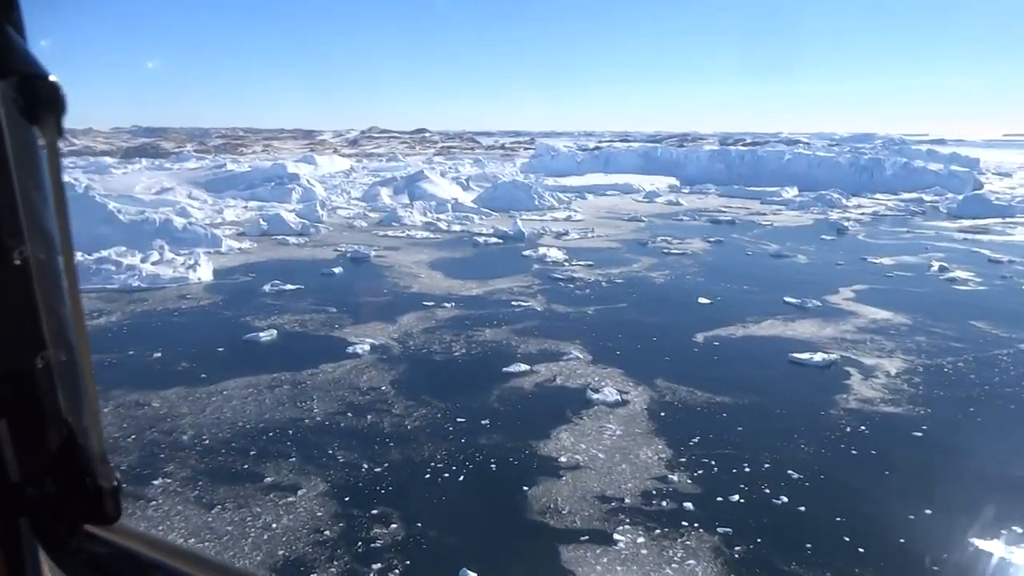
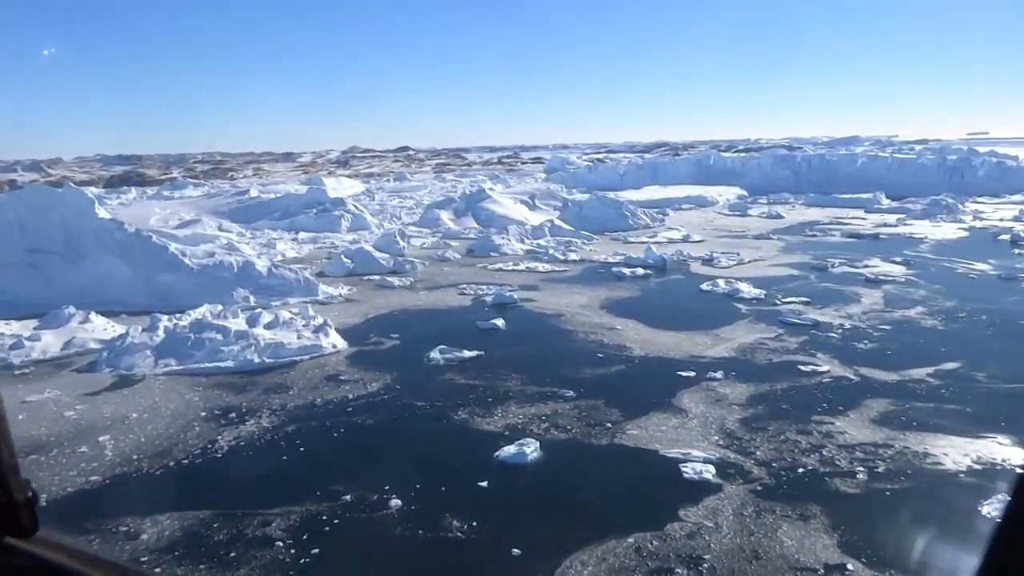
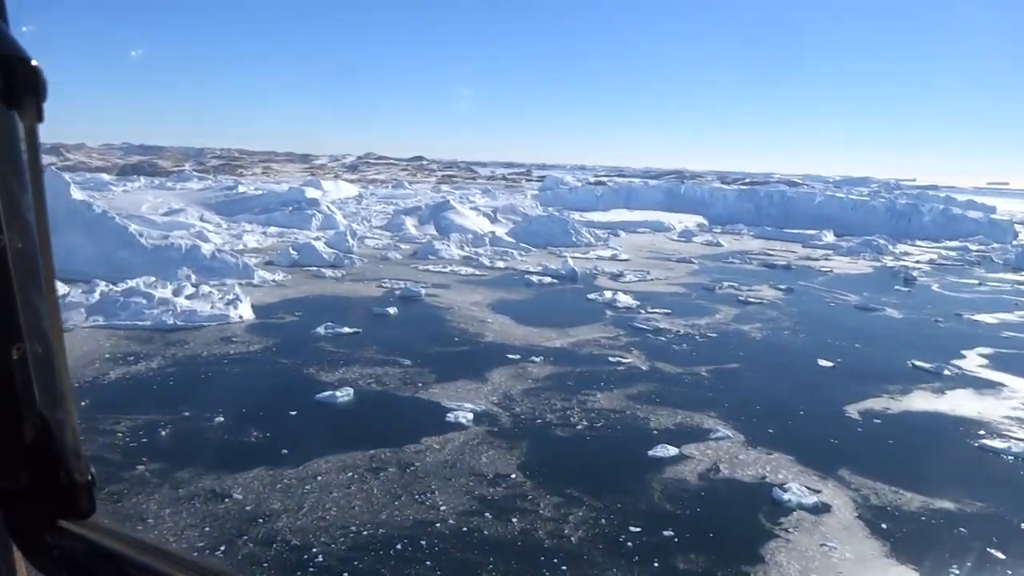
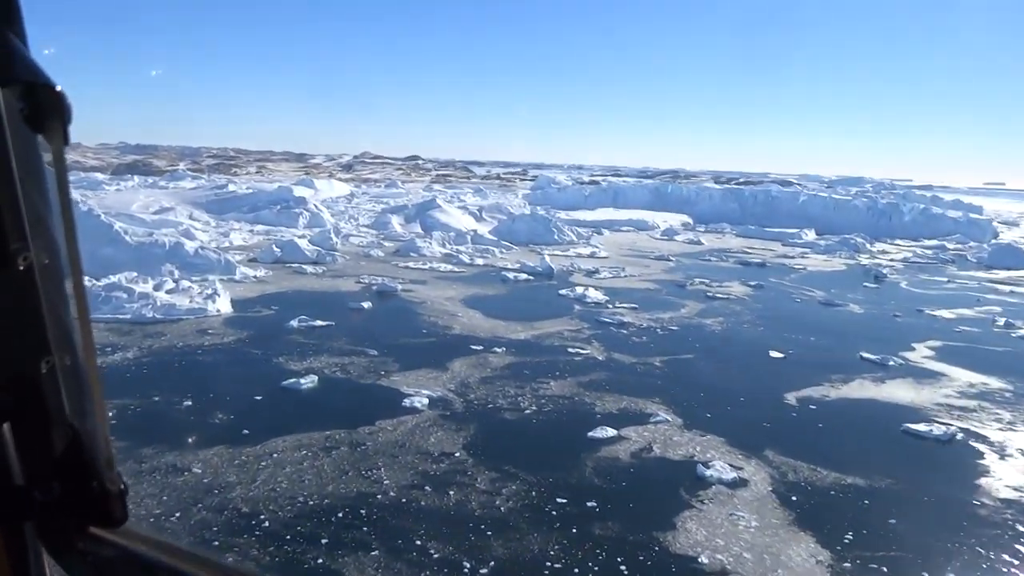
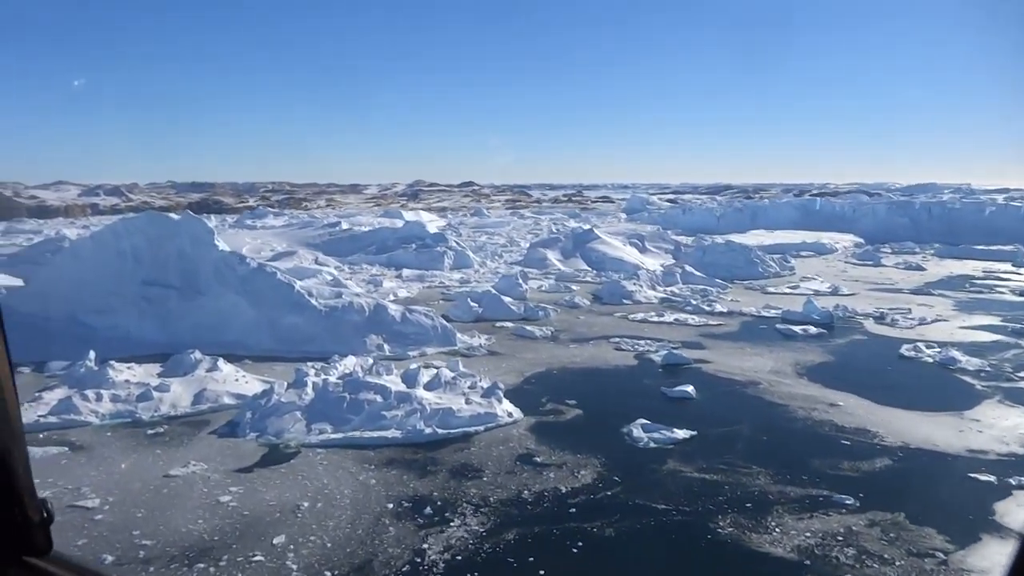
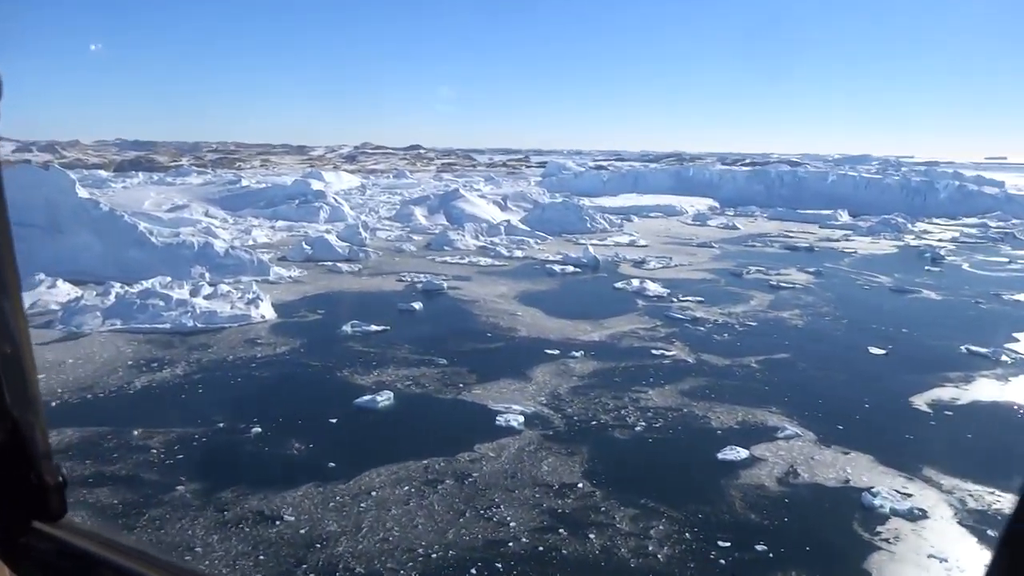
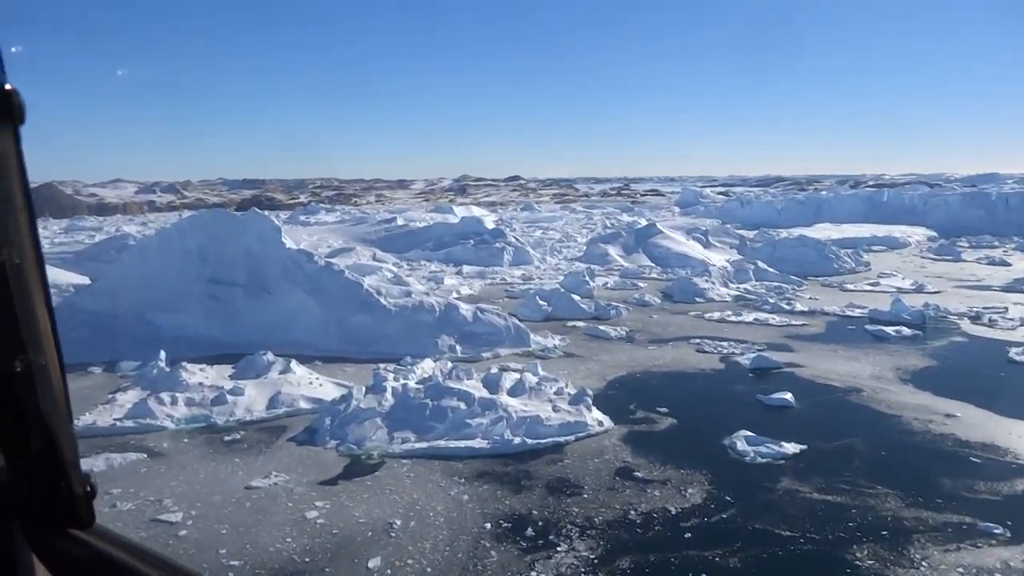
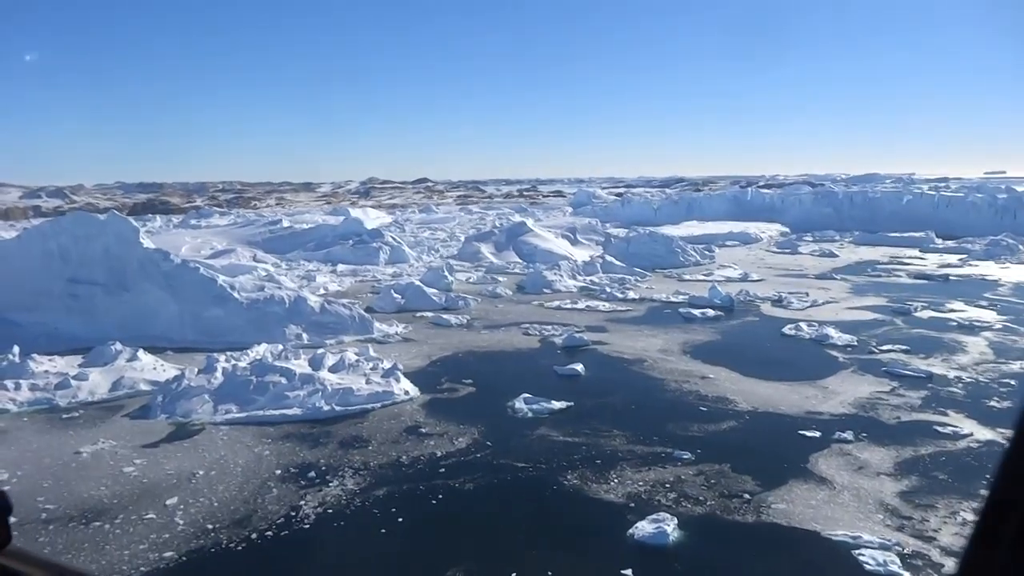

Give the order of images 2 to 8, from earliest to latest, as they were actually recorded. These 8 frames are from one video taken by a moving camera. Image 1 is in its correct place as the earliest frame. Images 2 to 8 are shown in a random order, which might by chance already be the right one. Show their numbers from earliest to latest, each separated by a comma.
4, 3, 6, 2, 8, 5, 7
